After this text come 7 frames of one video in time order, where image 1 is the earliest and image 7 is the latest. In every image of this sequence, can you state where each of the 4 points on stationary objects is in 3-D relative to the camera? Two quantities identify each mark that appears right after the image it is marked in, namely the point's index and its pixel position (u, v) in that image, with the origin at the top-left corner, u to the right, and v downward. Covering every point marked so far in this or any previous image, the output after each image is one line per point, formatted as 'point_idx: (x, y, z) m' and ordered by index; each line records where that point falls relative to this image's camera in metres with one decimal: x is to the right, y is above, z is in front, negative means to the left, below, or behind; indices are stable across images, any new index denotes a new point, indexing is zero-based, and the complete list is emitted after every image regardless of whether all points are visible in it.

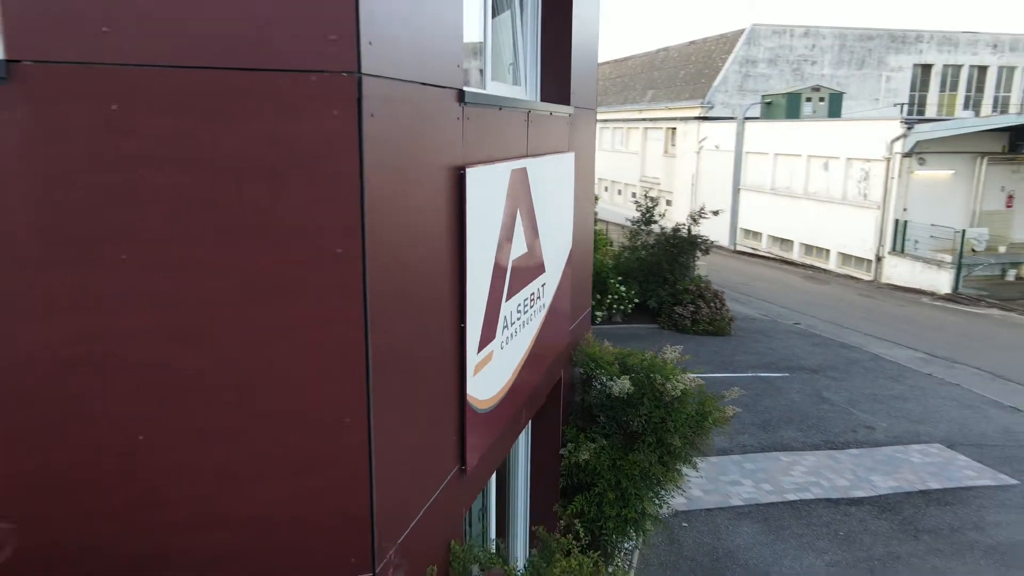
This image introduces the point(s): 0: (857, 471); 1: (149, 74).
0: (+4.7, -2.5, +9.8) m
1: (-1.2, +0.7, +2.4) m
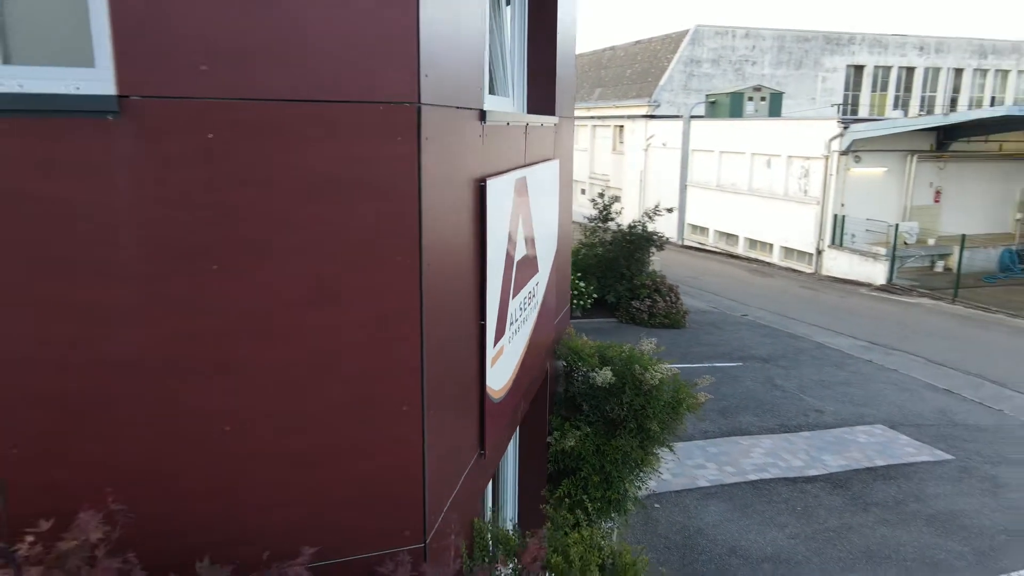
0: (+4.3, -2.4, +10.5) m
1: (-1.0, +0.7, +2.7) m
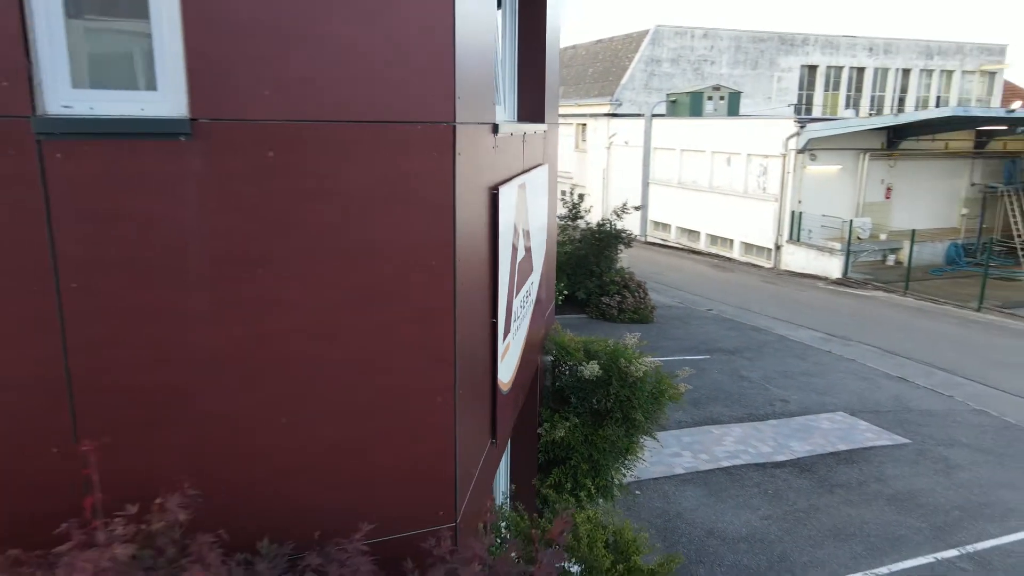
0: (+4.1, -2.3, +11.1) m
1: (-0.9, +0.7, +2.9) m
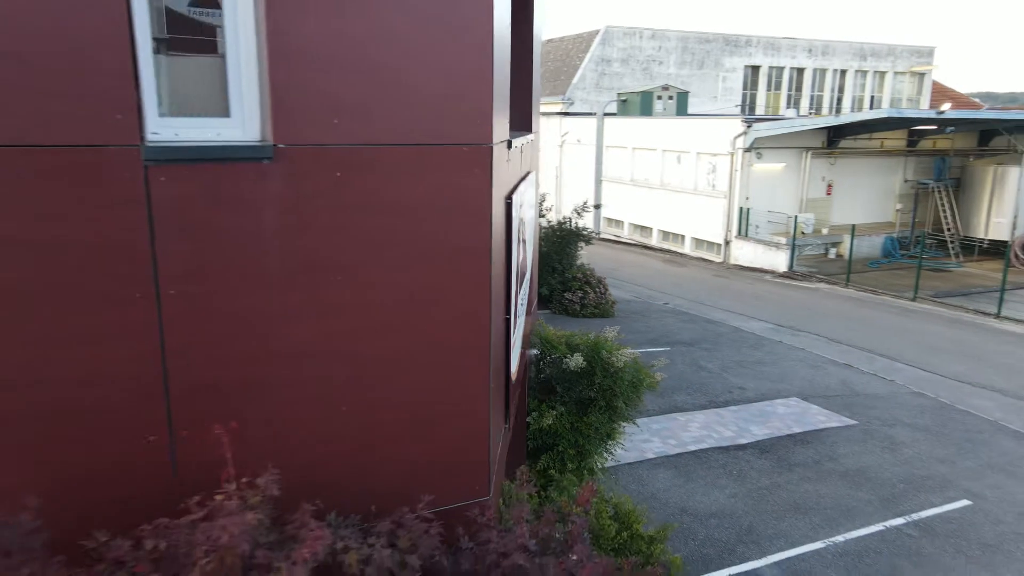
0: (+3.7, -2.2, +11.8) m
1: (-0.7, +0.6, +3.3) m
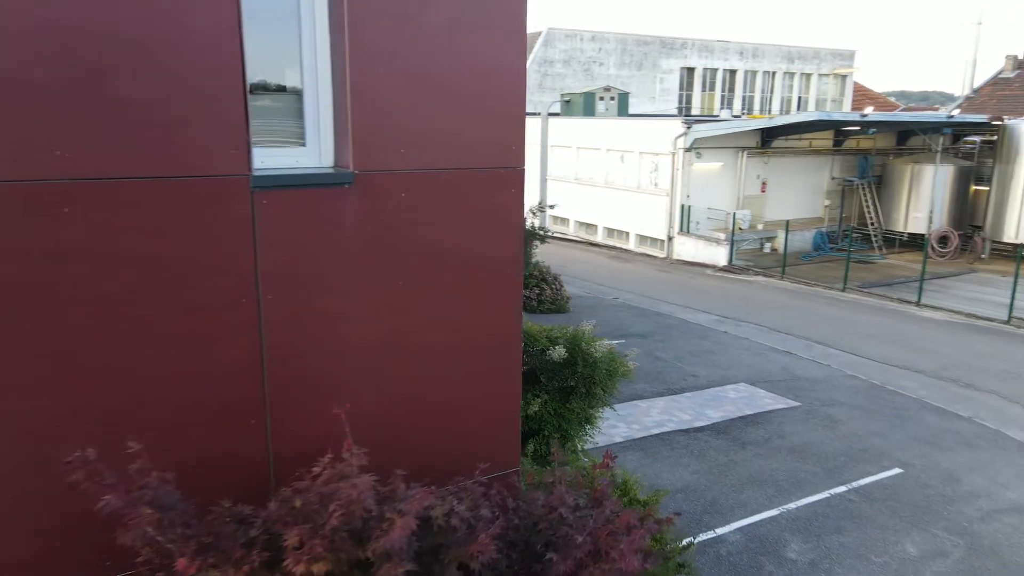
0: (+3.2, -2.1, +12.8) m
1: (-0.5, +0.6, +4.0) m
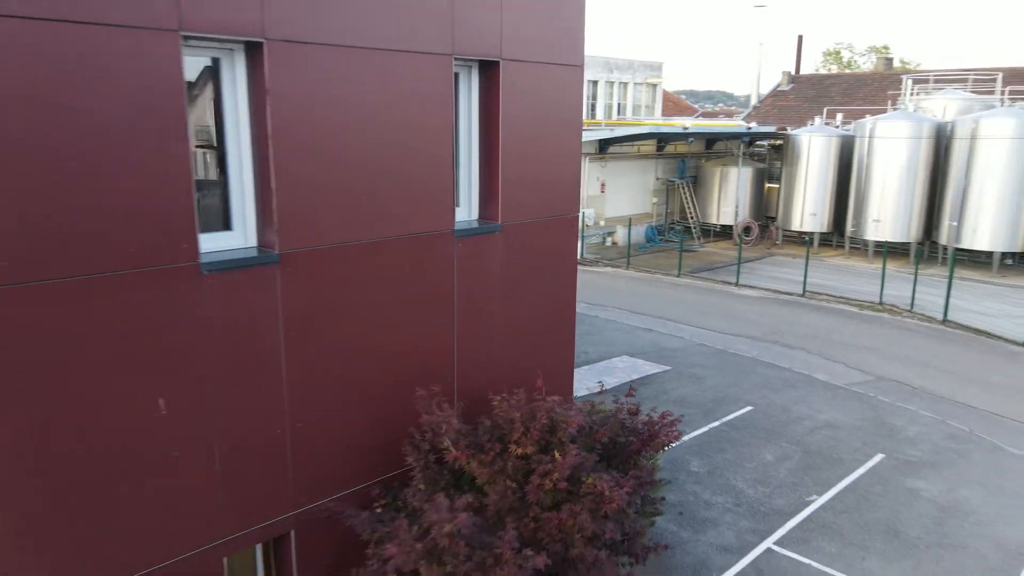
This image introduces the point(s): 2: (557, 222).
0: (+1.8, -2.0, +15.9) m
1: (+0.2, +0.6, +6.4) m
2: (+0.4, +0.6, +6.7) m
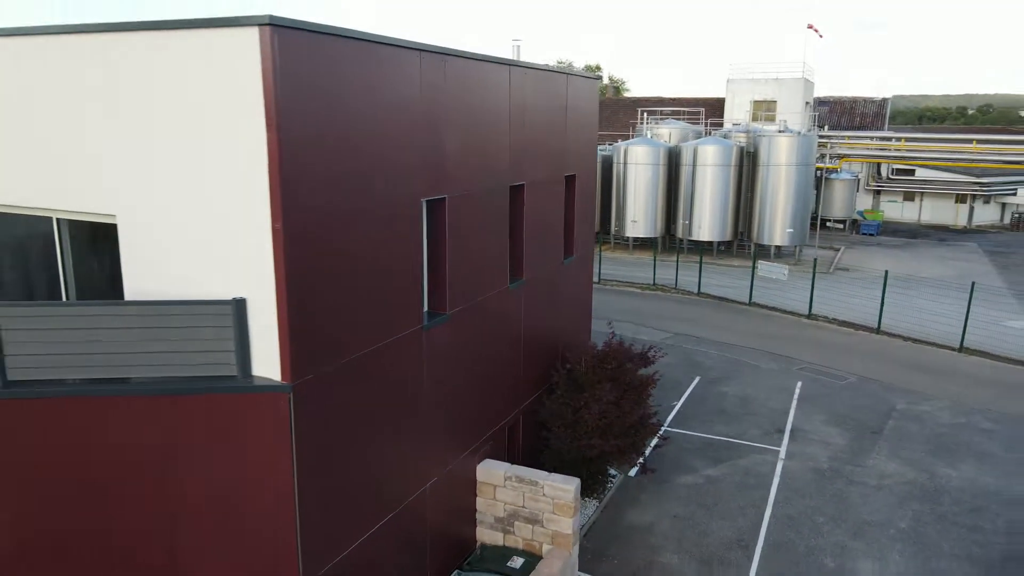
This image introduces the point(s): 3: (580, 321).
0: (-0.4, -2.0, +21.7) m
1: (+1.1, +0.6, +12.2) m
2: (+1.3, +0.6, +12.5) m
3: (+1.2, -0.6, +12.5) m
